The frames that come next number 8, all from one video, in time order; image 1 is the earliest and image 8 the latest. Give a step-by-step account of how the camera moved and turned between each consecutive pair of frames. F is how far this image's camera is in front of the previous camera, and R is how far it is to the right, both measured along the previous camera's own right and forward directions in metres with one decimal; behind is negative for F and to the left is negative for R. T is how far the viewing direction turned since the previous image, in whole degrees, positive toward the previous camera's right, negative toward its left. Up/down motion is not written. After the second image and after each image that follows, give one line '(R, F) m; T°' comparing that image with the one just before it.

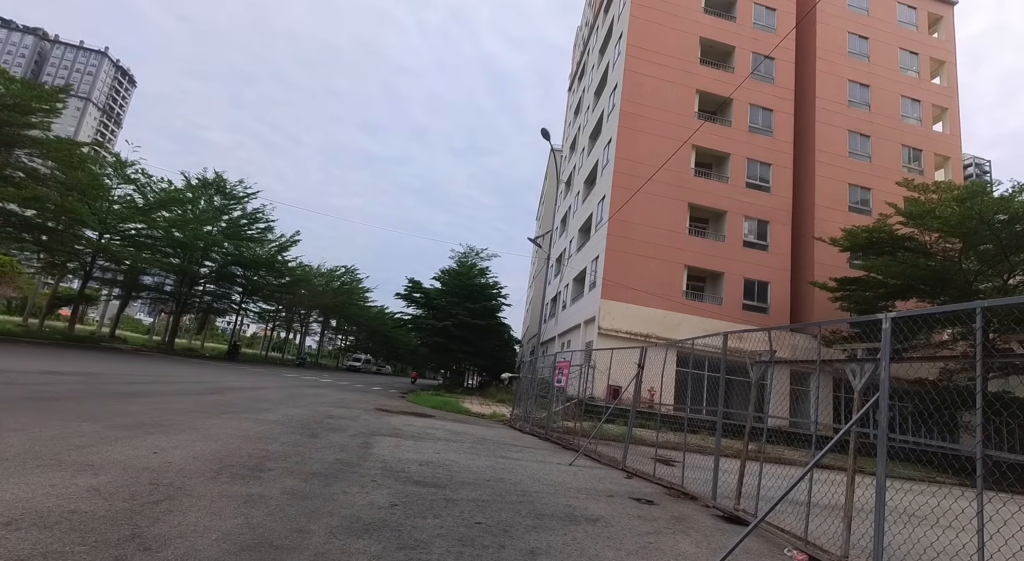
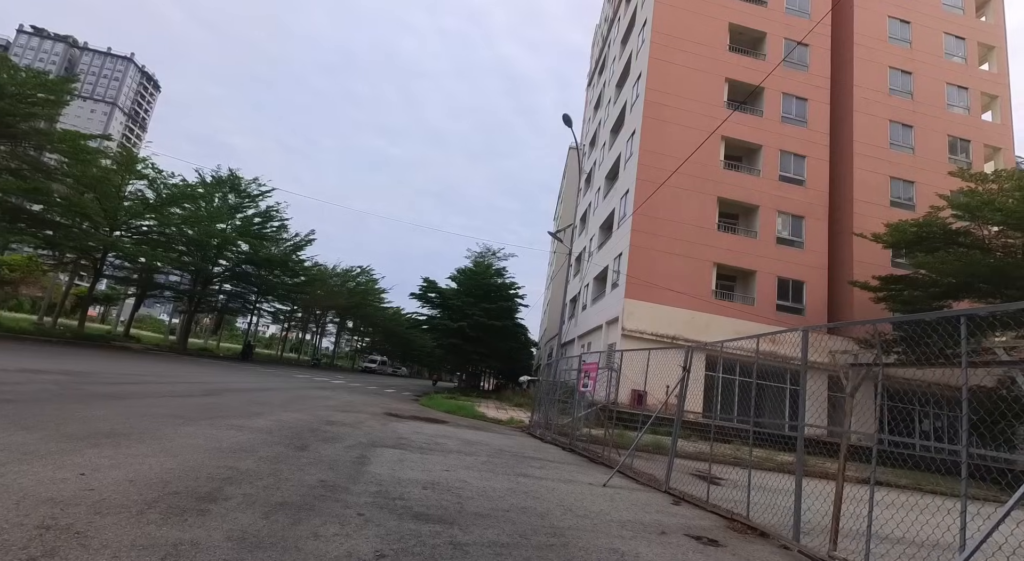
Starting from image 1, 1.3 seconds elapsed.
(-0.1, +1.1) m; -2°
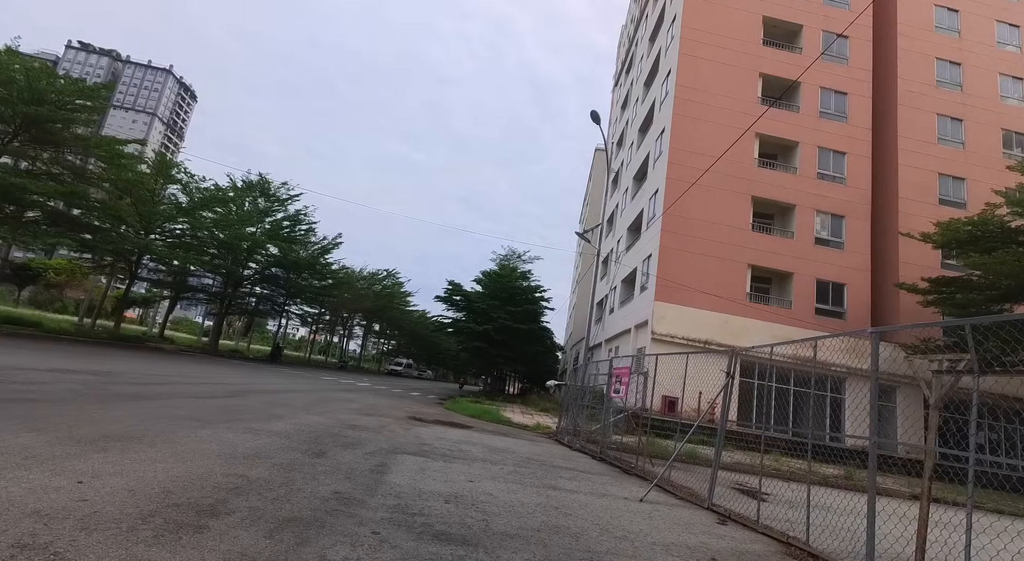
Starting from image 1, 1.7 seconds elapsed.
(0.0, +0.4) m; -3°
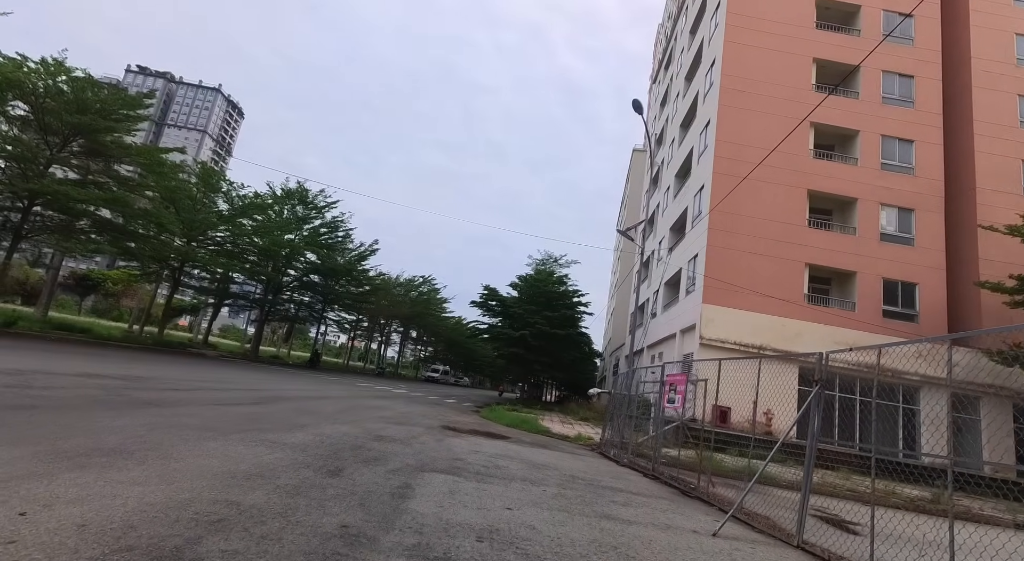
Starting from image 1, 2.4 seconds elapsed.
(-0.1, +0.8) m; -4°
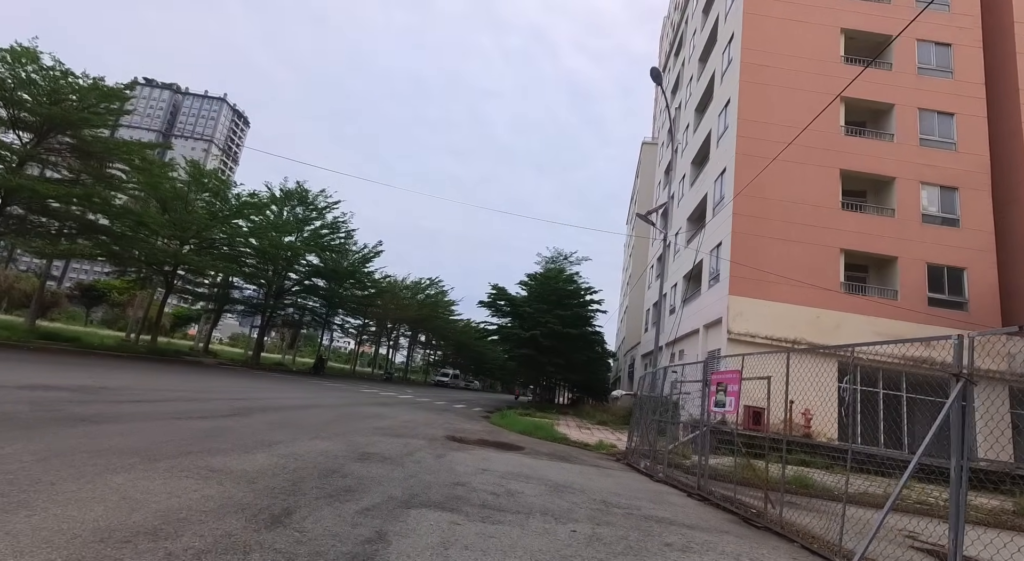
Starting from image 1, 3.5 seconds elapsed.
(0.0, +1.4) m; -1°
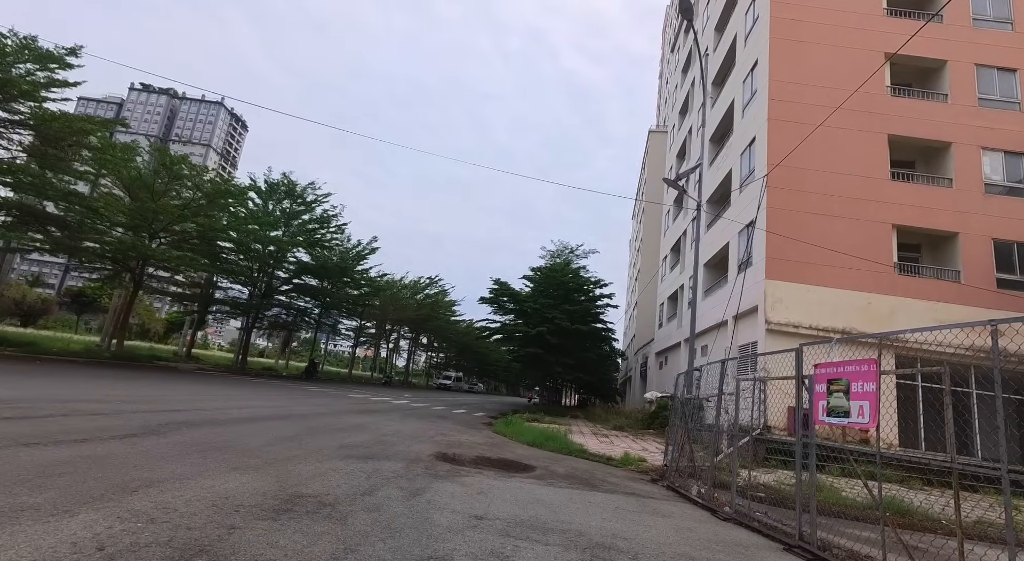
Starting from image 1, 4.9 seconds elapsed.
(0.0, +2.2) m; 0°
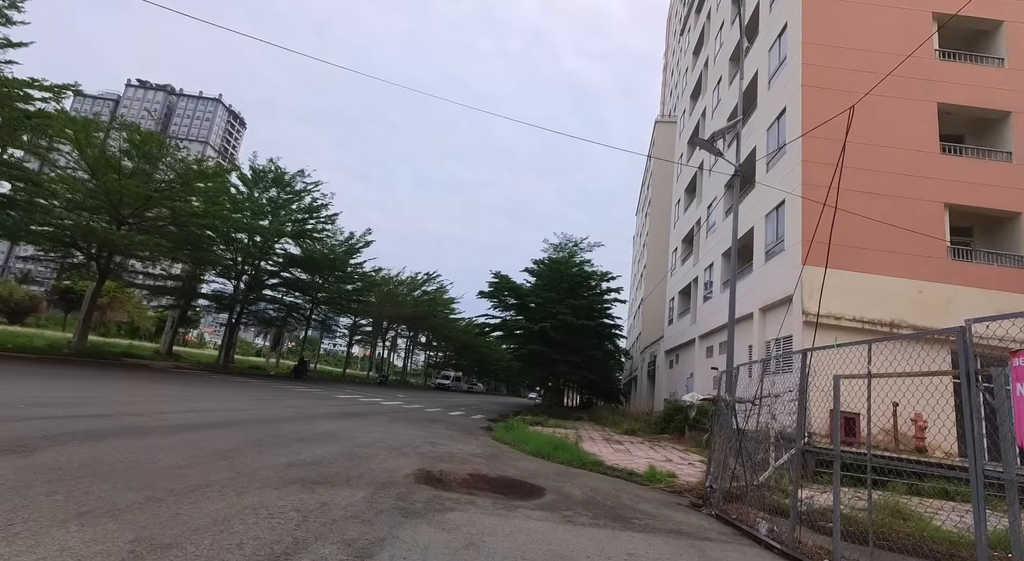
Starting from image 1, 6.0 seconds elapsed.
(0.0, +1.8) m; 0°
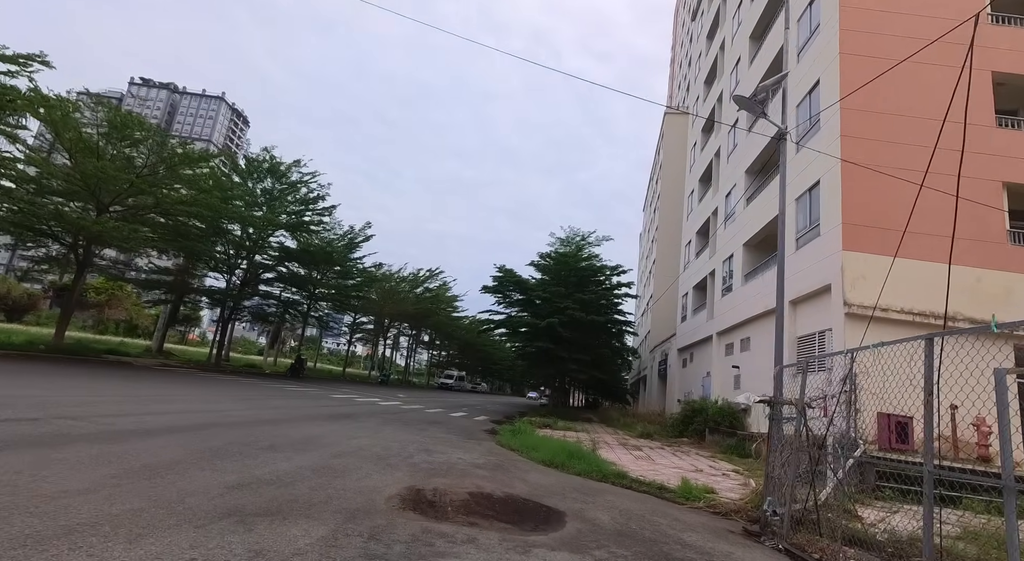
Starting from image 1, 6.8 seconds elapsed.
(-0.1, +1.3) m; 0°
